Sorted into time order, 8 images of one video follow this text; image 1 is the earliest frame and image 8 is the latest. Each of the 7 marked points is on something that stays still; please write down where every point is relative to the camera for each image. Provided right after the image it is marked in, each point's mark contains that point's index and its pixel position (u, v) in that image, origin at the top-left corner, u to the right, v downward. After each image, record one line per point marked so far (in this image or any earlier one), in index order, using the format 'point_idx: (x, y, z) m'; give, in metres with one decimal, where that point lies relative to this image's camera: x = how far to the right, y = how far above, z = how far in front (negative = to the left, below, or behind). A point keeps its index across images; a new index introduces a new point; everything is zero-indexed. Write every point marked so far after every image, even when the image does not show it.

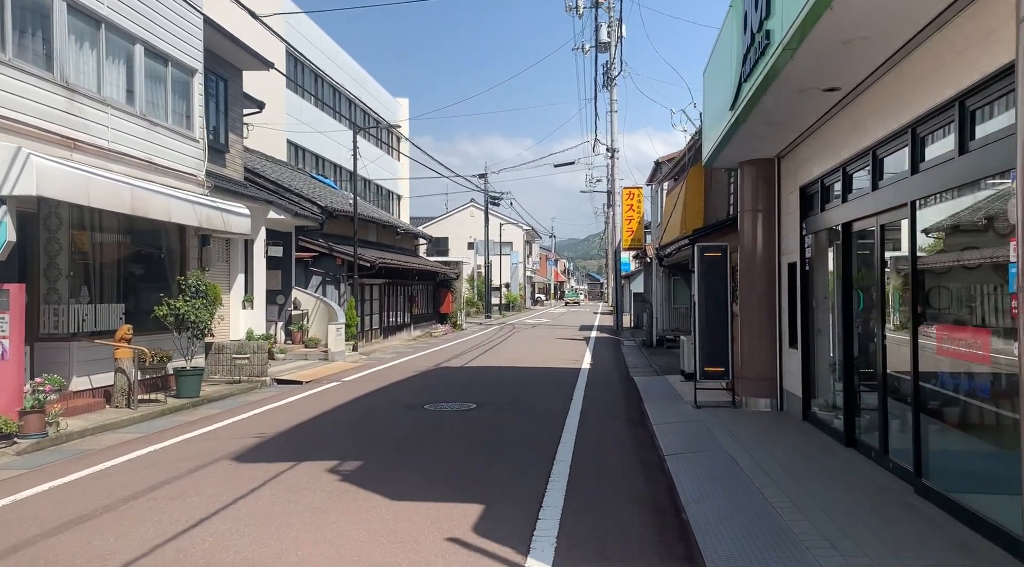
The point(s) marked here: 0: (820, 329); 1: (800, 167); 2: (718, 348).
0: (+4.0, -0.6, +8.9) m
1: (+3.9, +1.6, +9.3) m
2: (+3.1, -1.0, +10.4) m
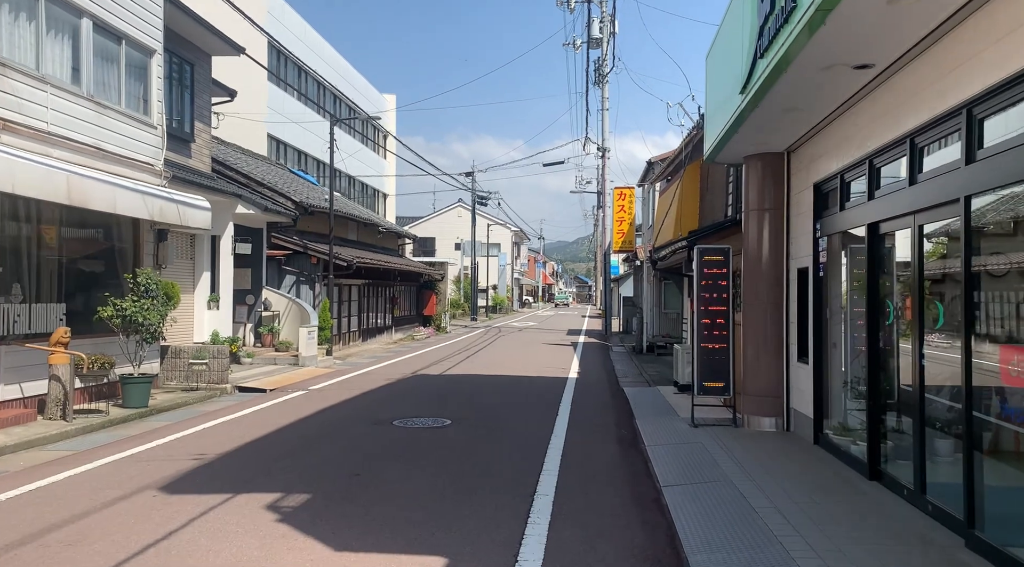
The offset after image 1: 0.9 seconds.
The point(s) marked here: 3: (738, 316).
0: (+3.7, -0.7, +8.0) m
1: (+3.7, +1.5, +8.4) m
2: (+2.8, -1.1, +9.5) m
3: (+3.3, -0.4, +10.1) m
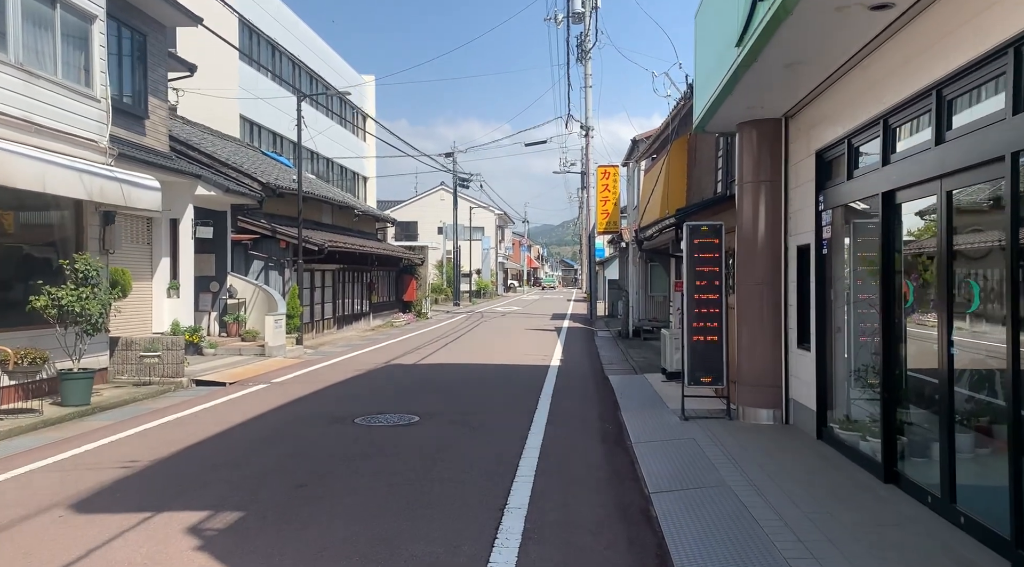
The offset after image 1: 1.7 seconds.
0: (+3.4, -0.5, +7.2) m
1: (+3.3, +1.7, +7.7) m
2: (+2.5, -0.8, +8.7) m
3: (+3.0, -0.2, +9.3) m
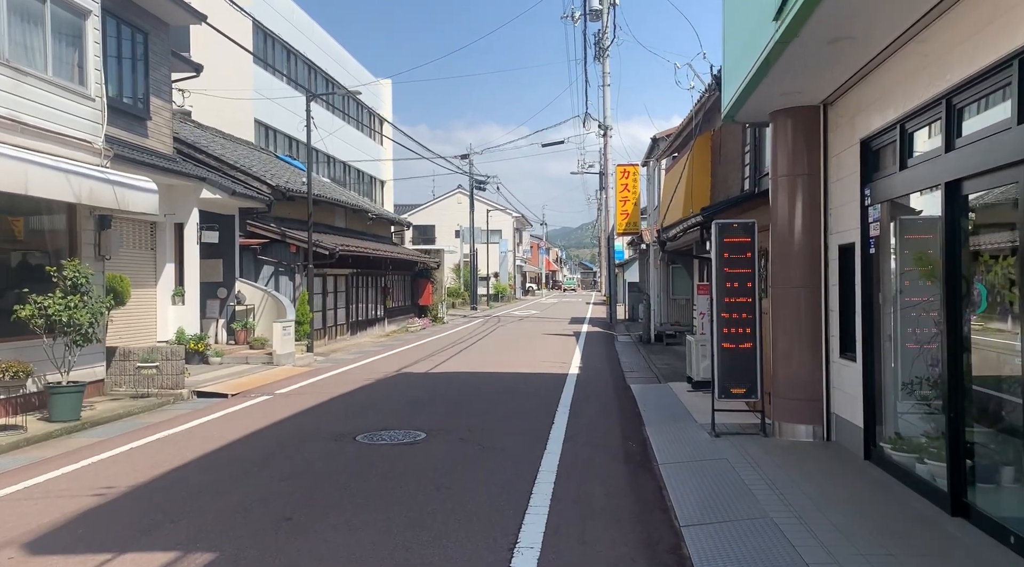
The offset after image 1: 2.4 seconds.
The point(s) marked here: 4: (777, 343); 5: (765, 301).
0: (+3.5, -0.5, +6.5) m
1: (+3.4, +1.7, +6.9) m
2: (+2.7, -0.8, +8.0) m
3: (+3.1, -0.2, +8.6) m
4: (+2.9, -0.7, +7.8) m
5: (+3.2, -0.2, +8.7) m
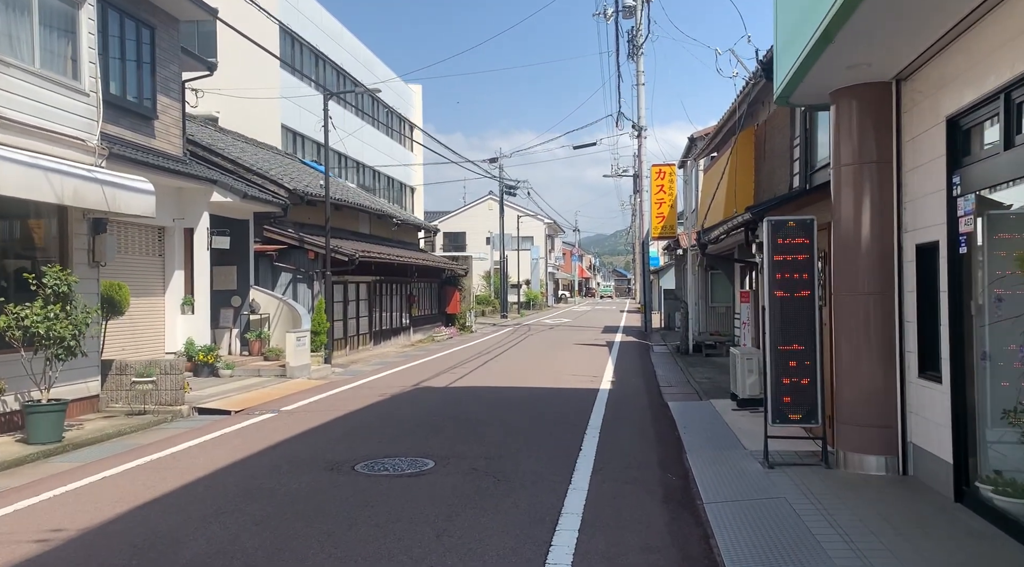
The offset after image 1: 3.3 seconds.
0: (+3.7, -0.5, +5.3) m
1: (+3.6, +1.6, +5.8) m
2: (+2.9, -0.9, +6.9) m
3: (+3.3, -0.3, +7.4) m
4: (+3.1, -0.7, +6.6) m
5: (+3.4, -0.3, +7.5) m
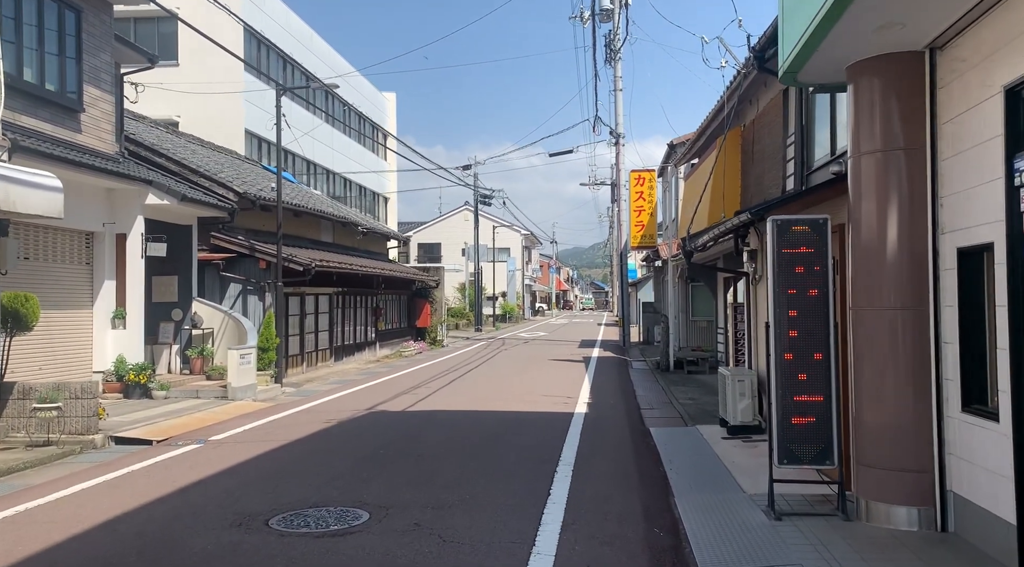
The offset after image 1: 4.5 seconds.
0: (+3.3, -0.6, +4.2) m
1: (+3.2, +1.5, +4.7) m
2: (+2.5, -1.0, +5.7) m
3: (+3.0, -0.4, +6.3) m
4: (+2.8, -0.8, +5.5) m
5: (+3.0, -0.4, +6.4) m
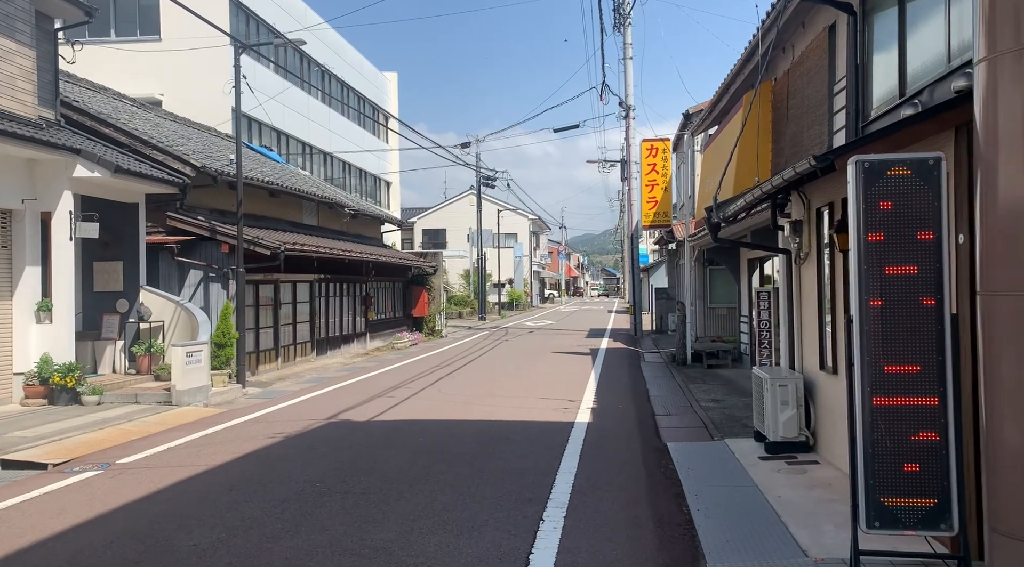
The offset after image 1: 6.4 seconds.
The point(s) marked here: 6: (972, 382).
0: (+3.1, -0.5, +2.3) m
1: (+3.0, +1.7, +2.7) m
2: (+2.2, -0.9, +3.8) m
3: (+2.7, -0.2, +4.4) m
4: (+2.5, -0.7, +3.6) m
5: (+2.7, -0.2, +4.5) m
6: (+2.7, -0.7, +4.3) m
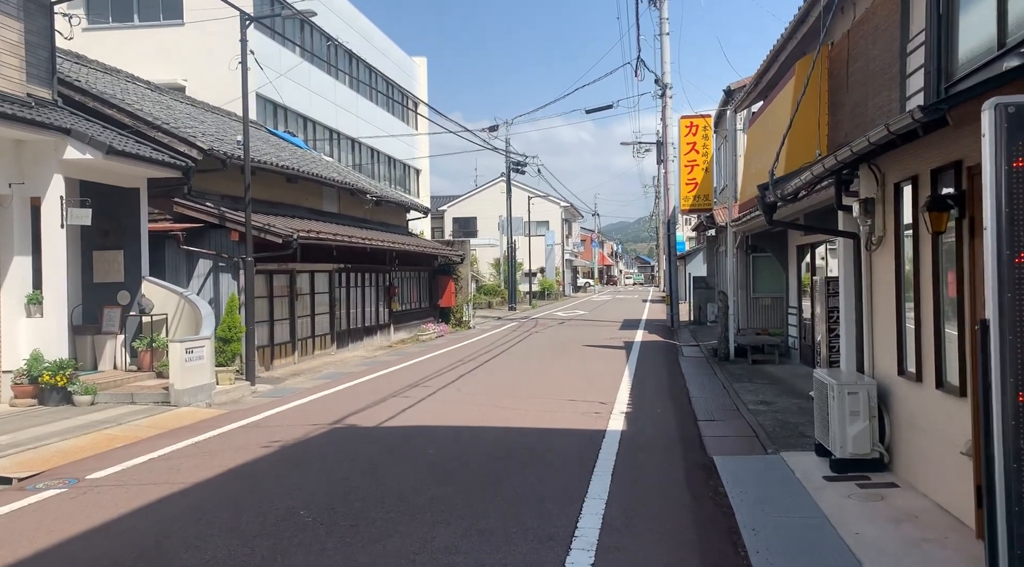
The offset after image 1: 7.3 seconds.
0: (+3.0, -0.5, +1.1) m
1: (+2.9, +1.7, +1.5) m
2: (+2.3, -0.8, +2.7) m
3: (+2.8, -0.2, +3.2) m
4: (+2.5, -0.7, +2.5) m
5: (+2.8, -0.2, +3.3) m
6: (+2.7, -0.6, +3.2) m
